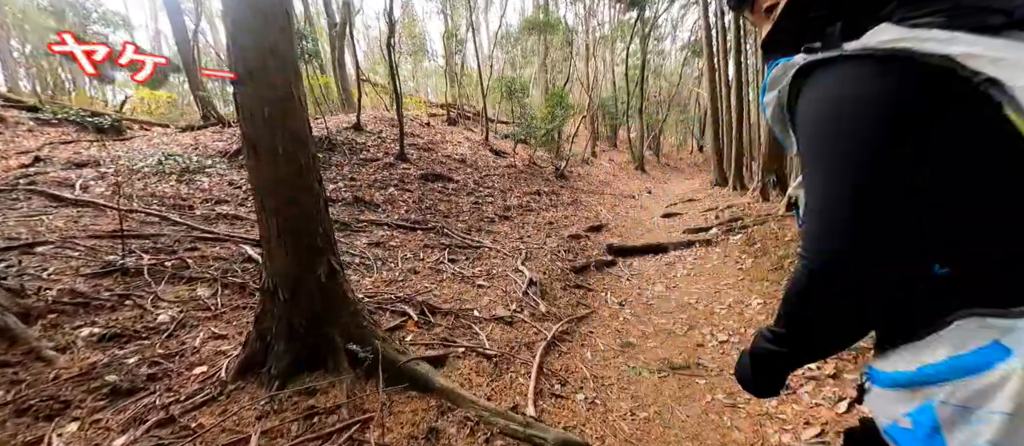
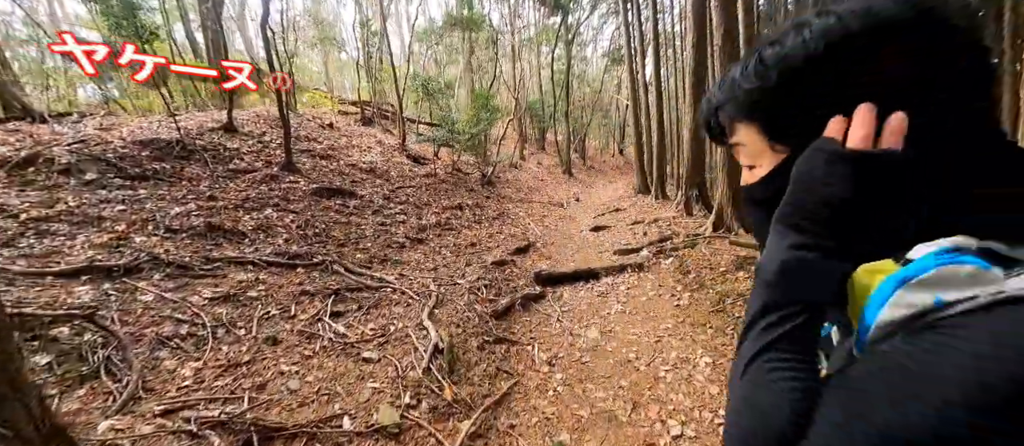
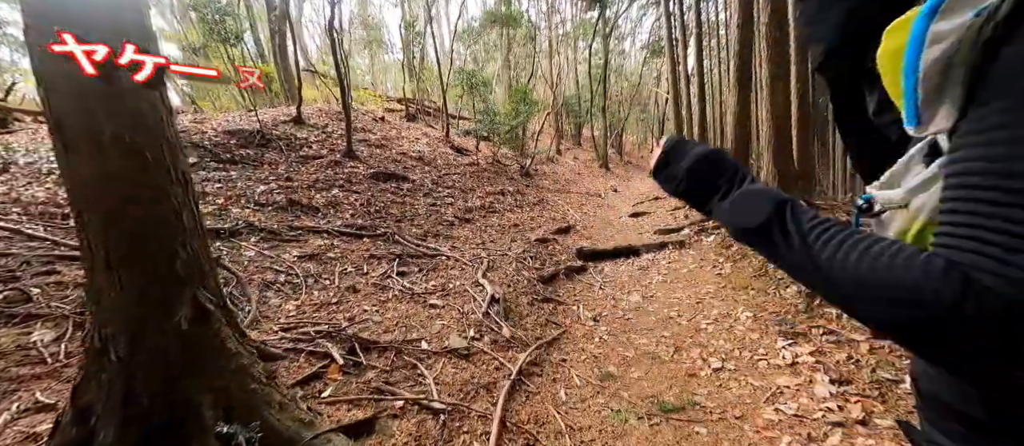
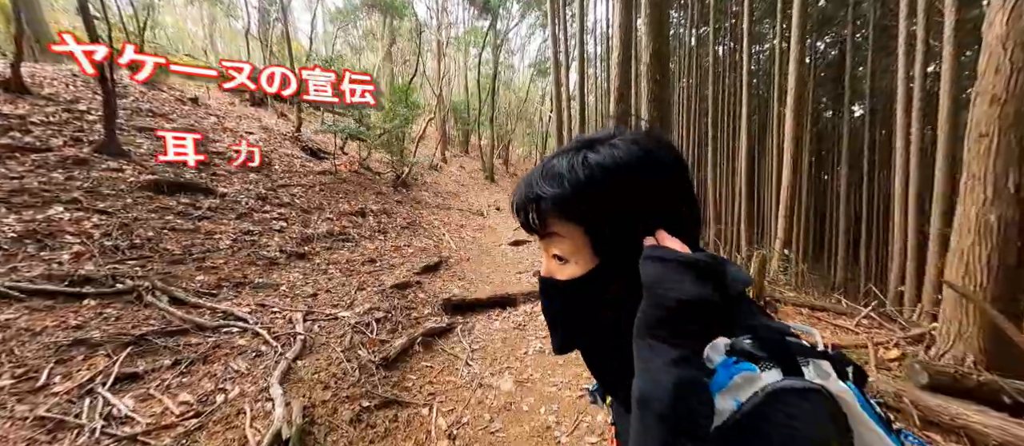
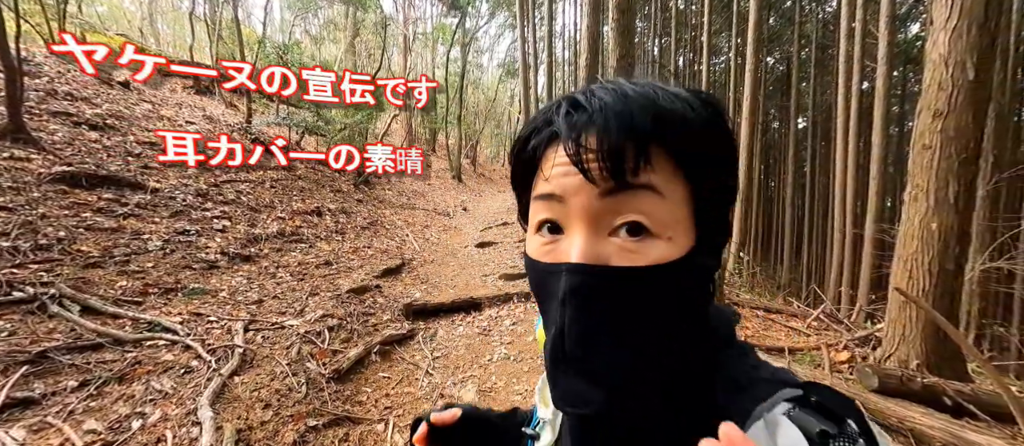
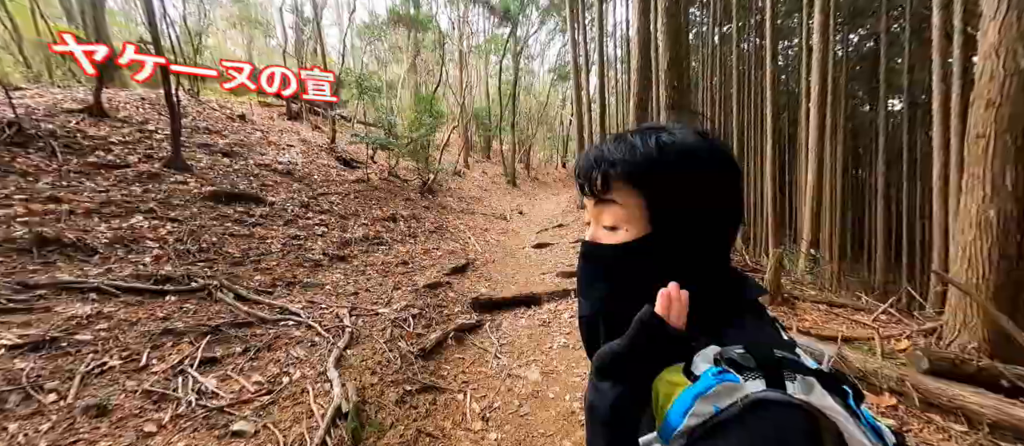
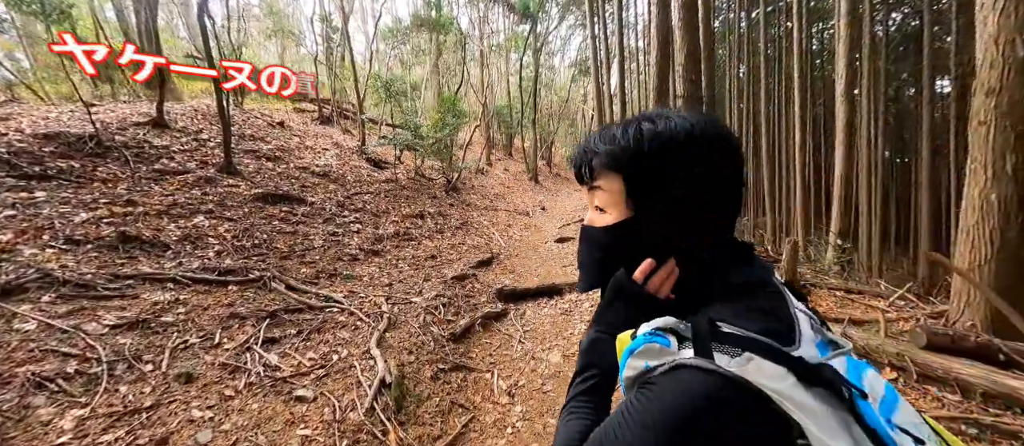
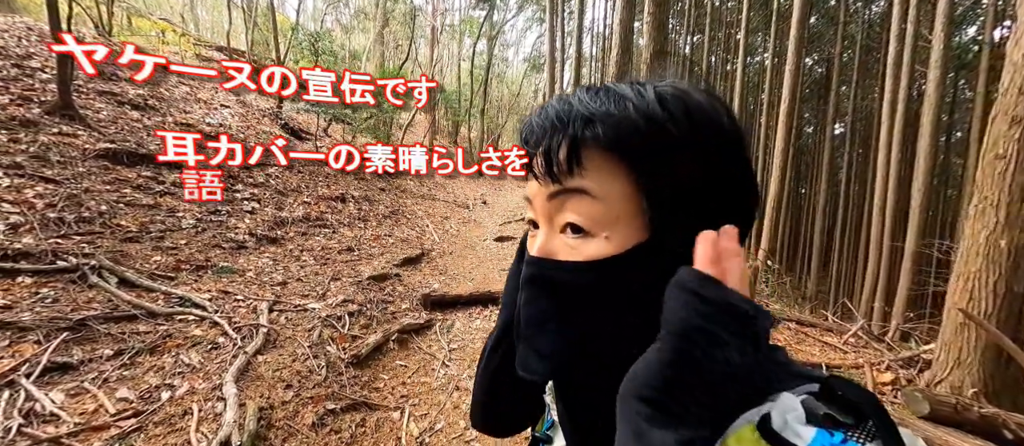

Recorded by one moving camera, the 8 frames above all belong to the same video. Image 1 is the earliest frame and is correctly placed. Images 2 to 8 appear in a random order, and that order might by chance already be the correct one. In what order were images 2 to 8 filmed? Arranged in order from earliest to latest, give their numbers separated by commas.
3, 2, 7, 6, 4, 5, 8
